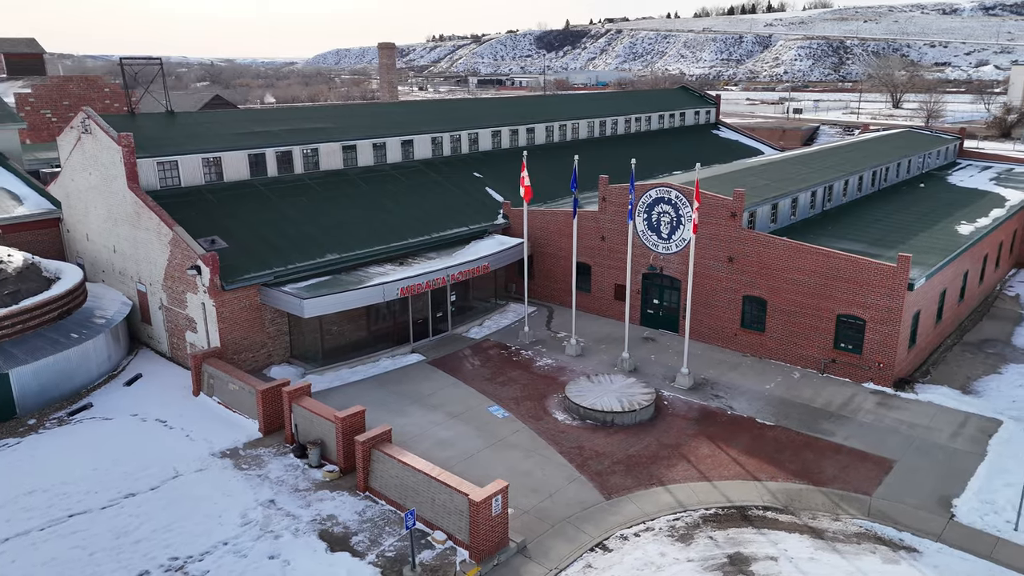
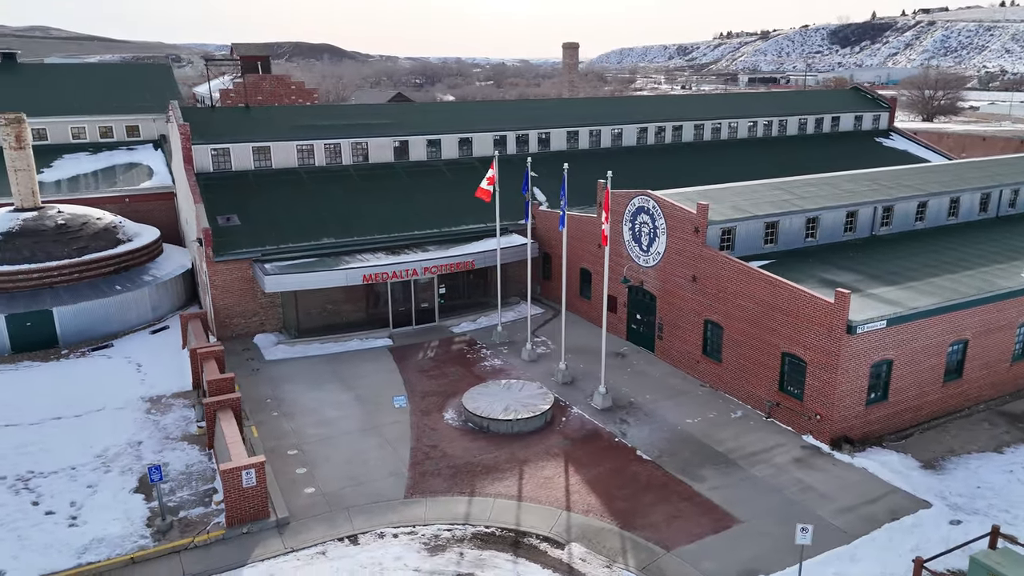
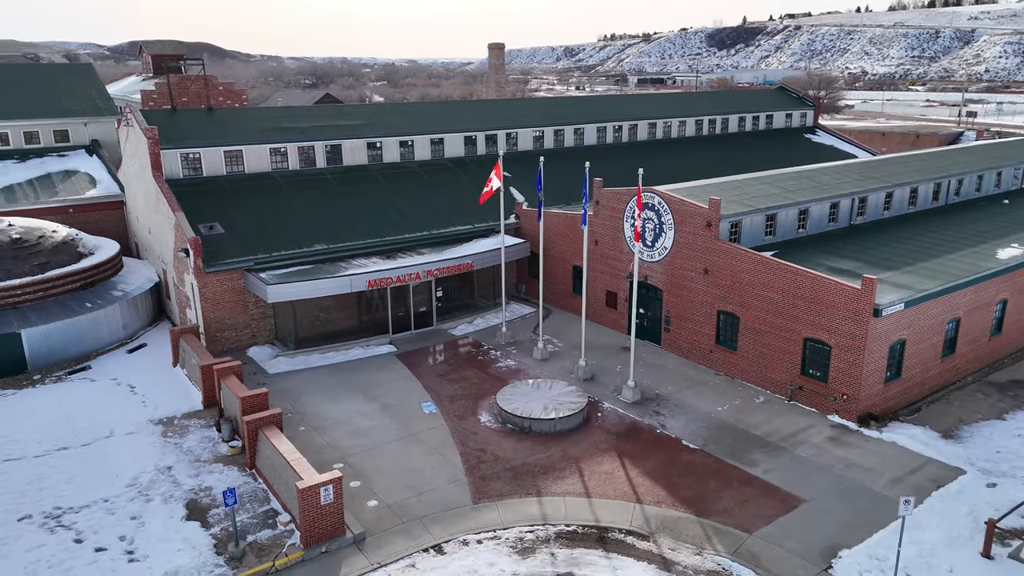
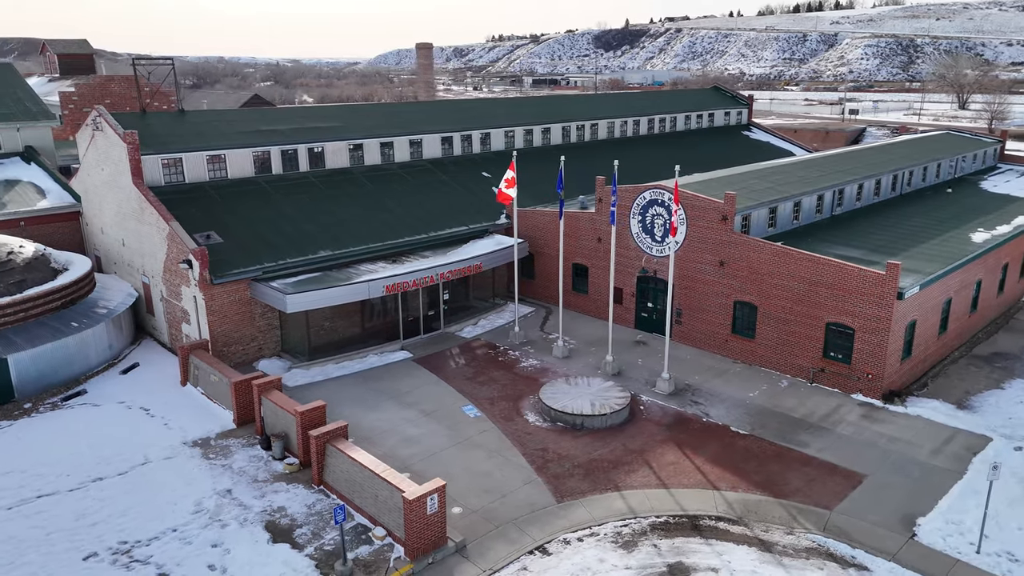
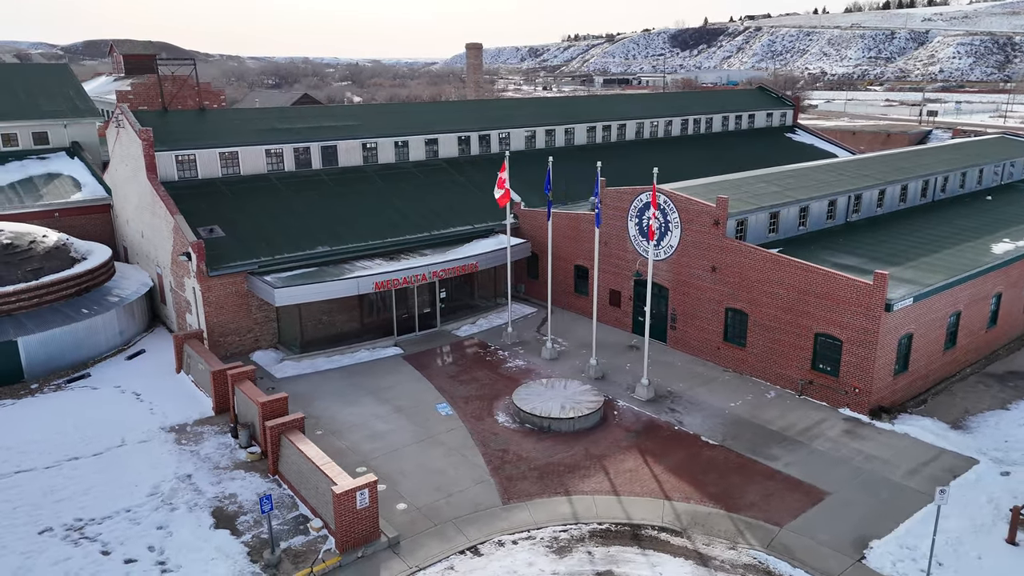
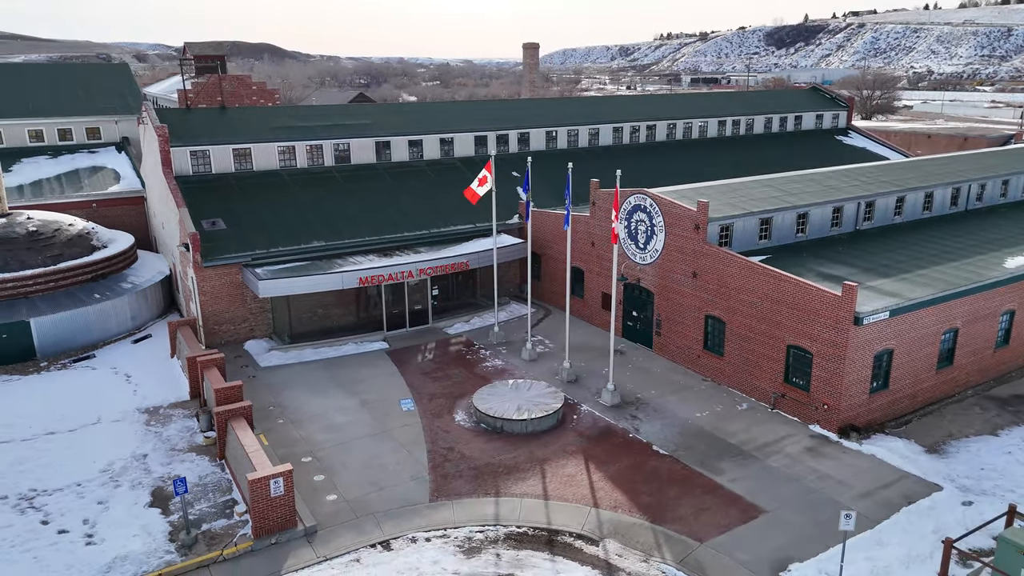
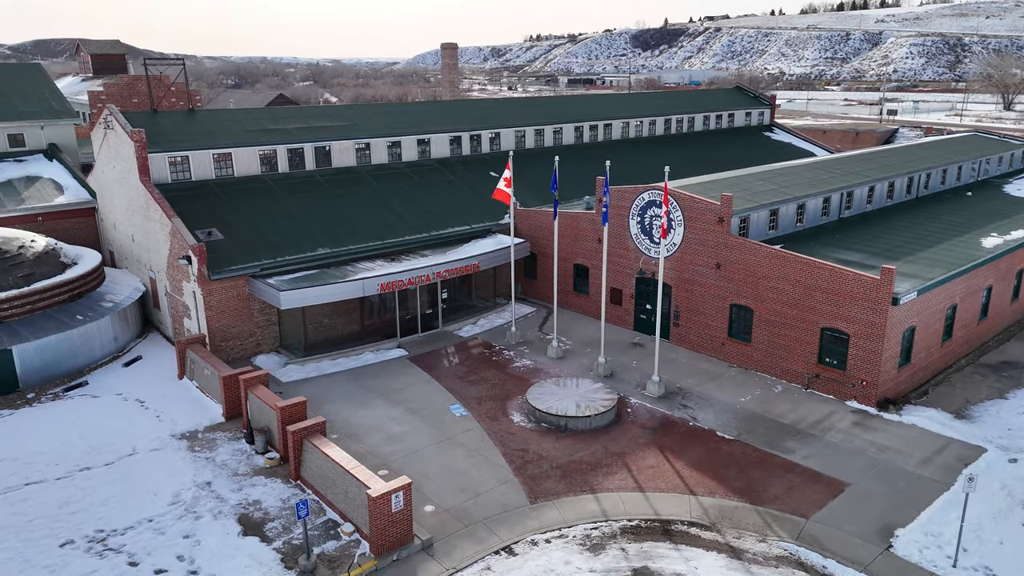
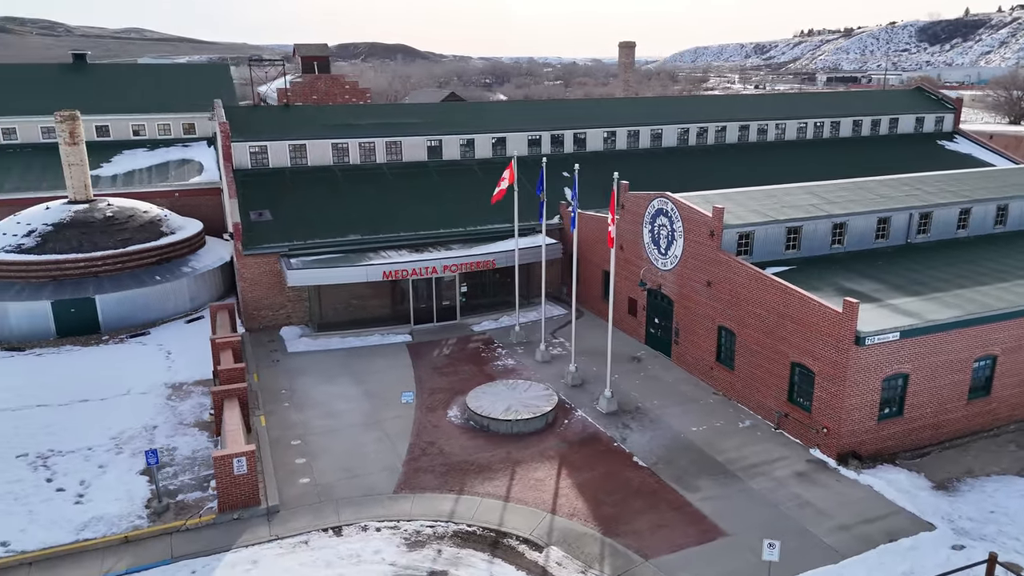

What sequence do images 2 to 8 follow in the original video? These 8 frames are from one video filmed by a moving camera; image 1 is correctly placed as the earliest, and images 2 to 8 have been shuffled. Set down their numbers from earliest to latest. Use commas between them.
4, 7, 5, 3, 6, 2, 8
